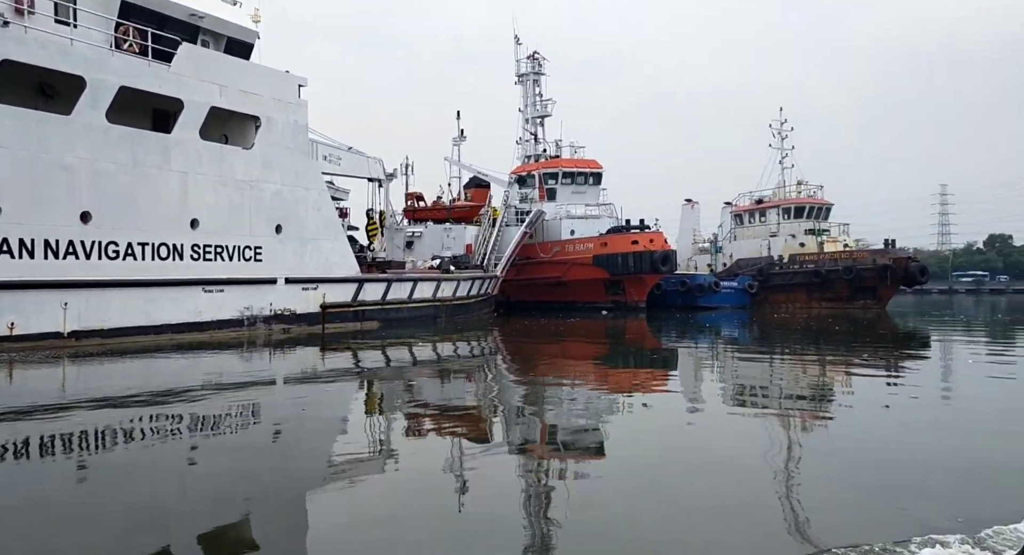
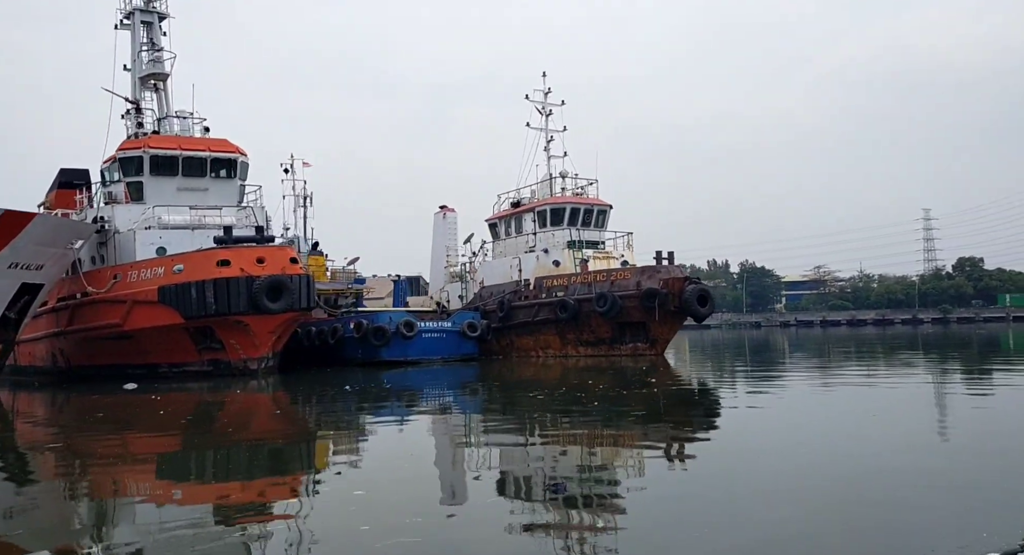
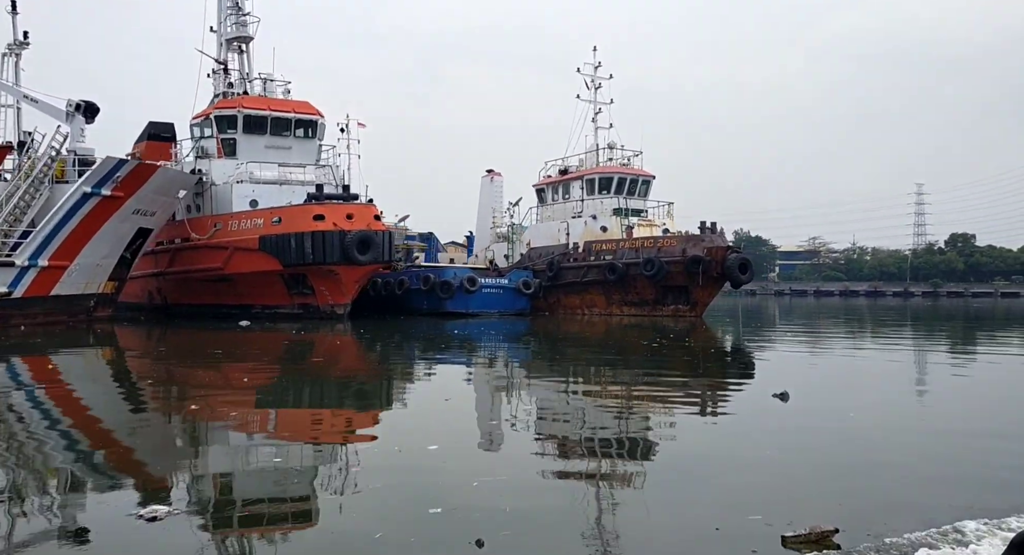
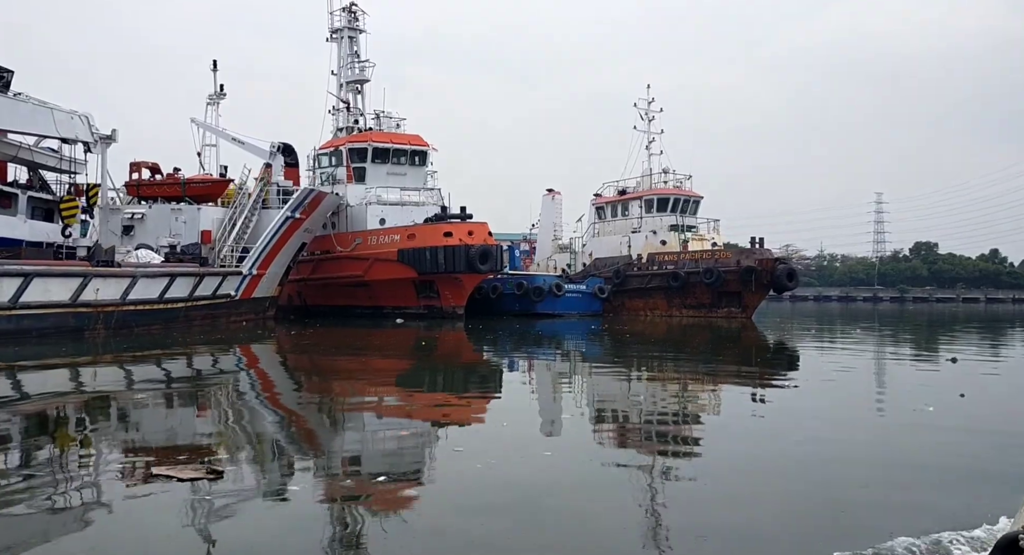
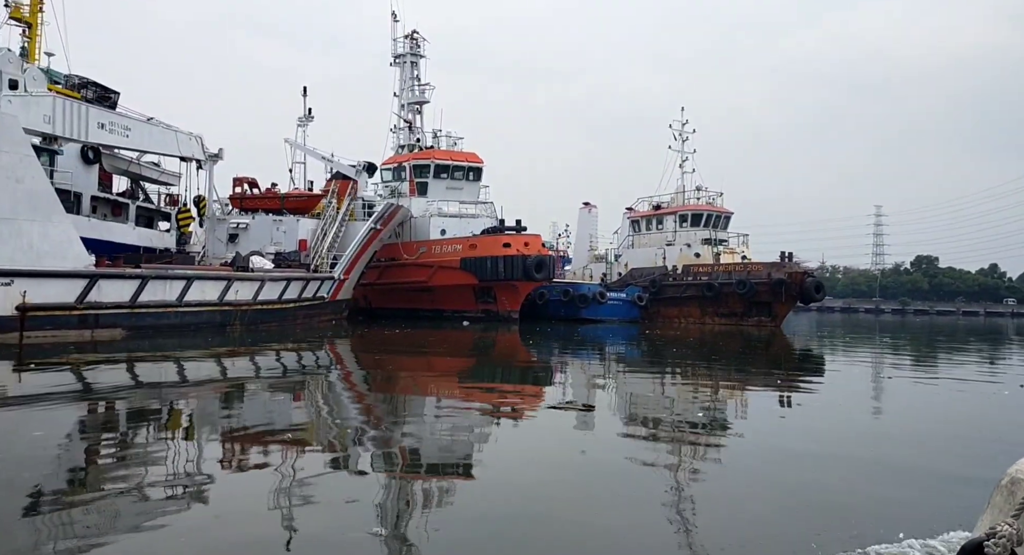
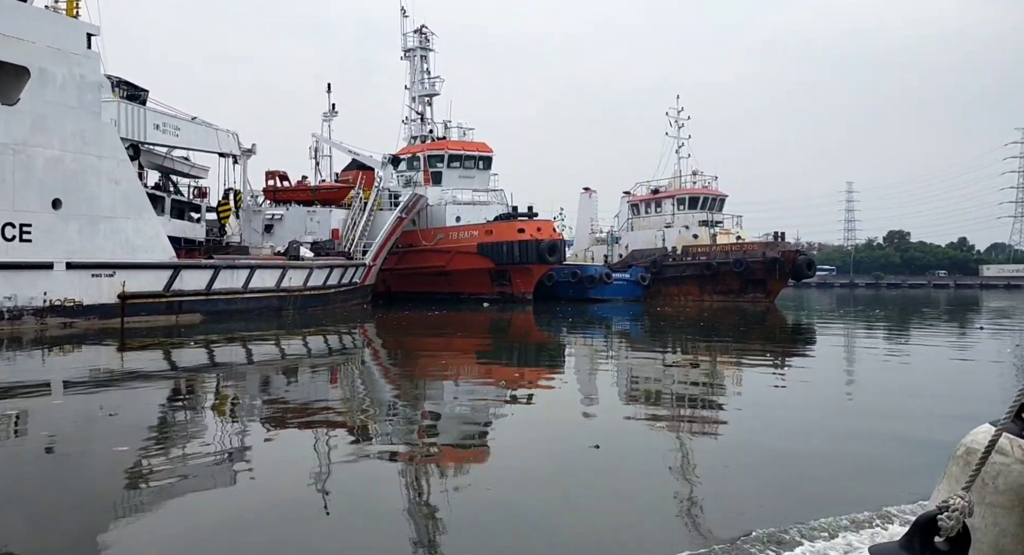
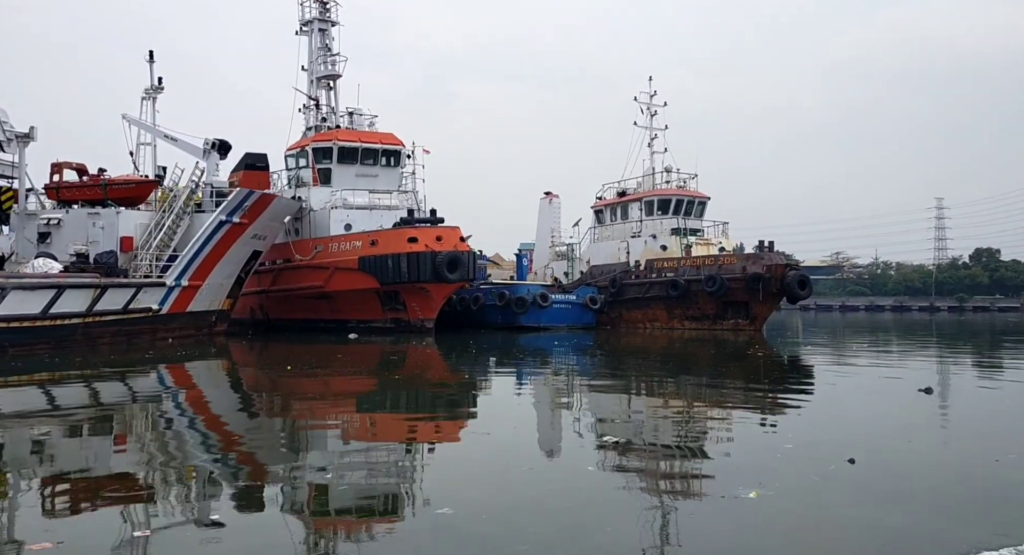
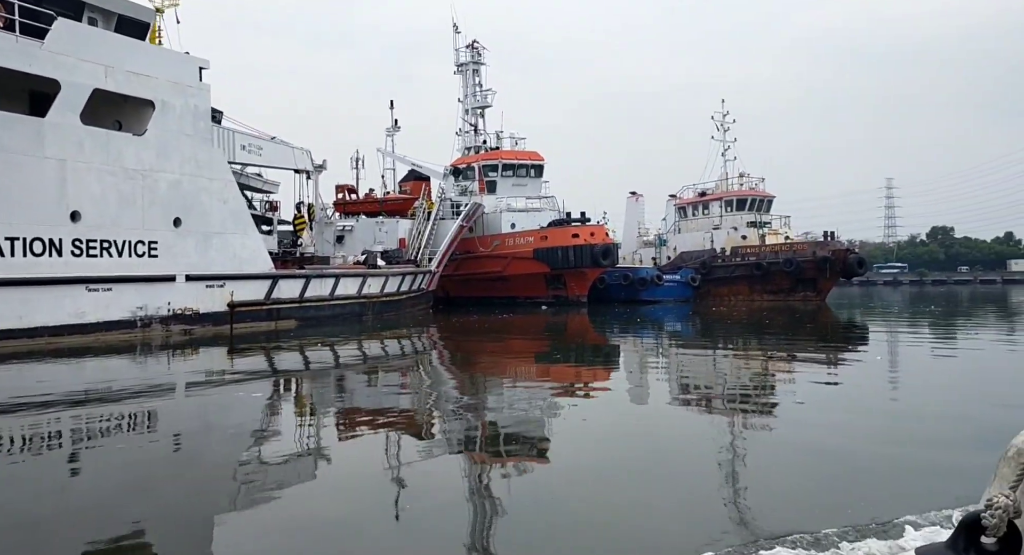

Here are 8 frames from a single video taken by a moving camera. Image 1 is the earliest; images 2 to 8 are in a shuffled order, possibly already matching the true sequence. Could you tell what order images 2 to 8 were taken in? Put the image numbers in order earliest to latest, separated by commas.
8, 6, 5, 4, 7, 3, 2
